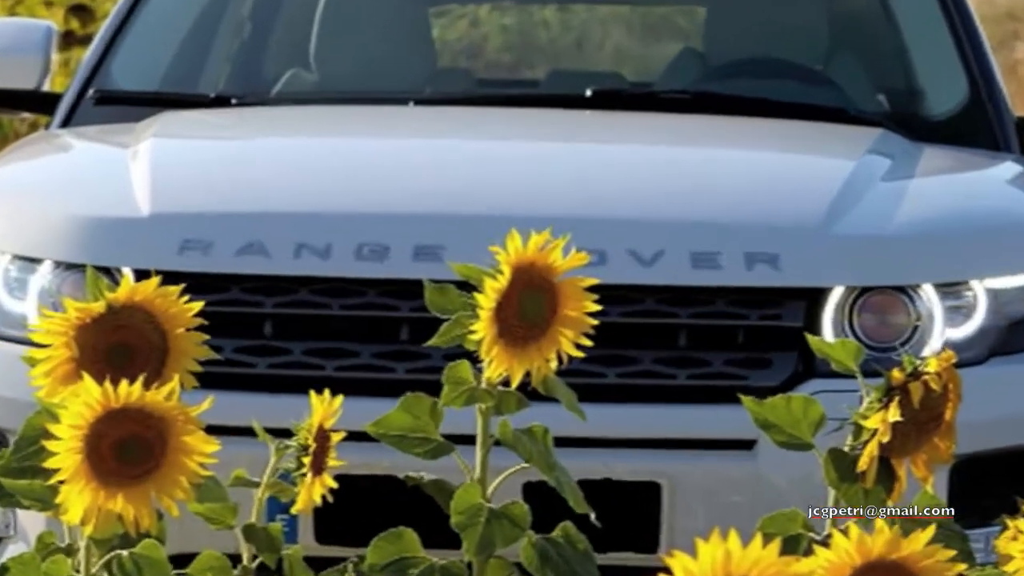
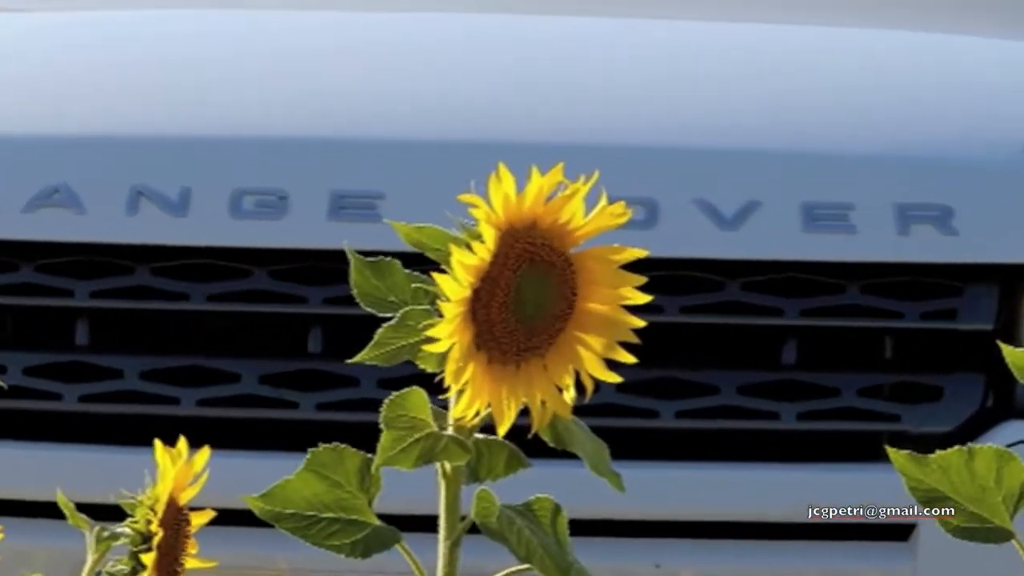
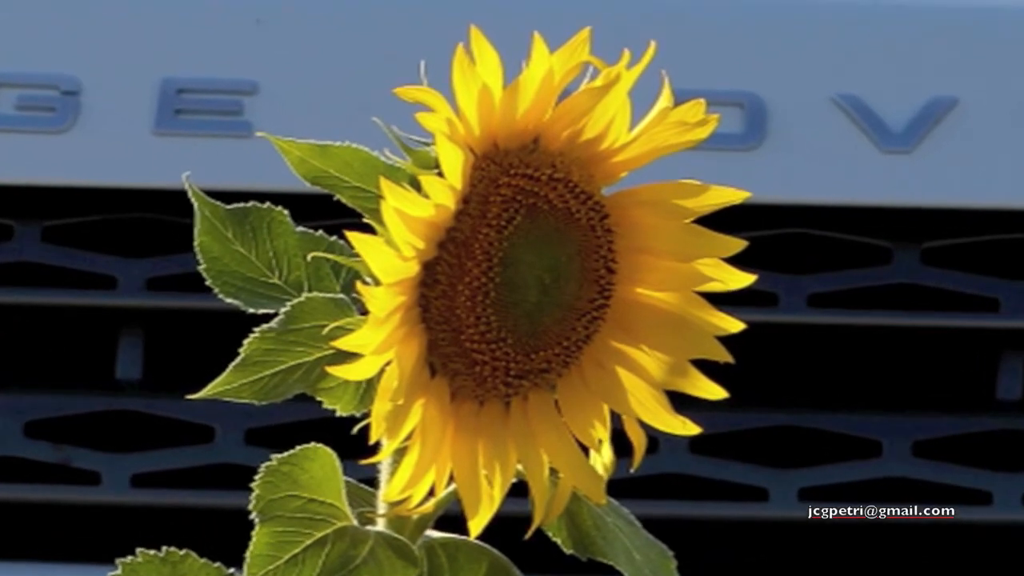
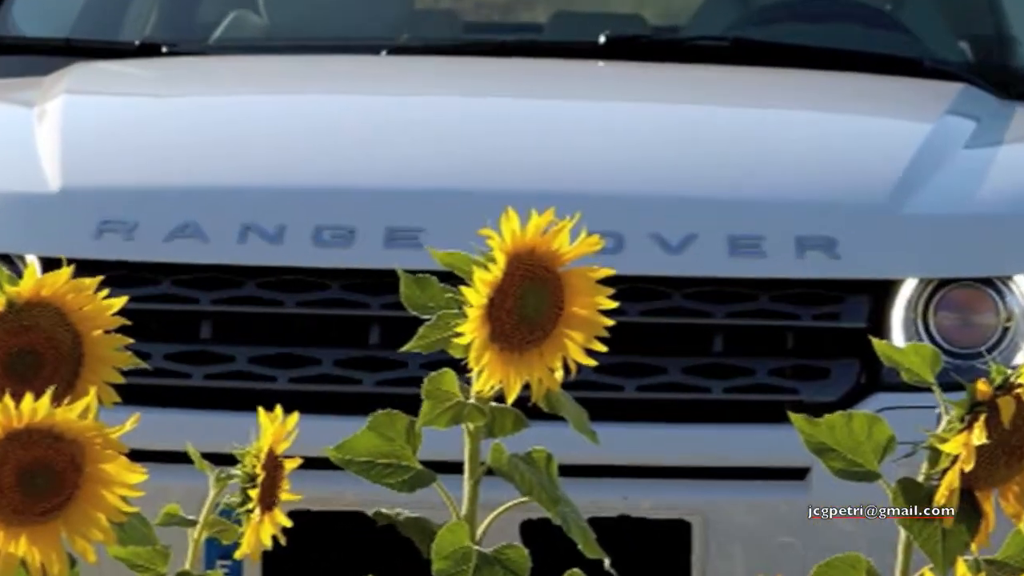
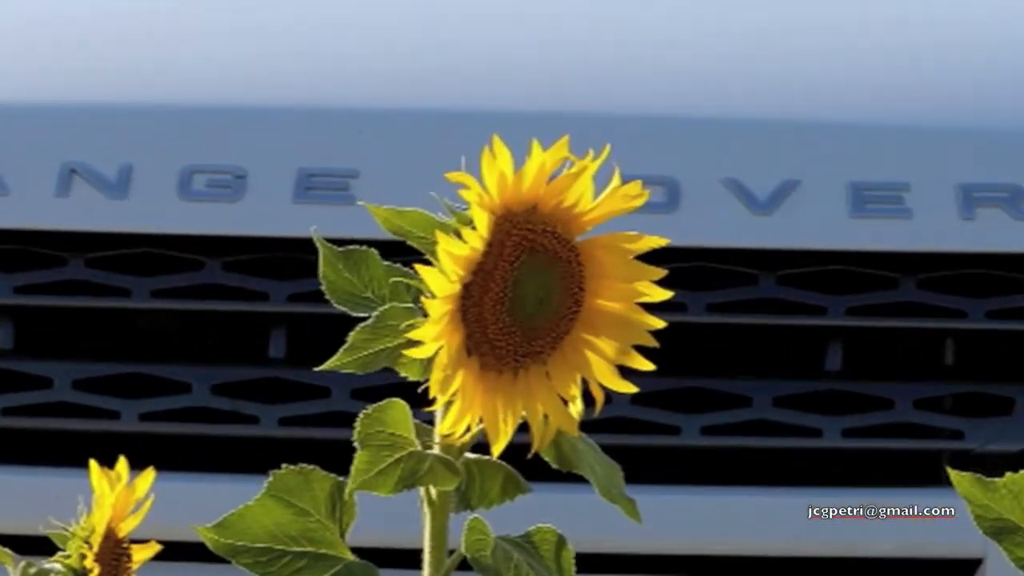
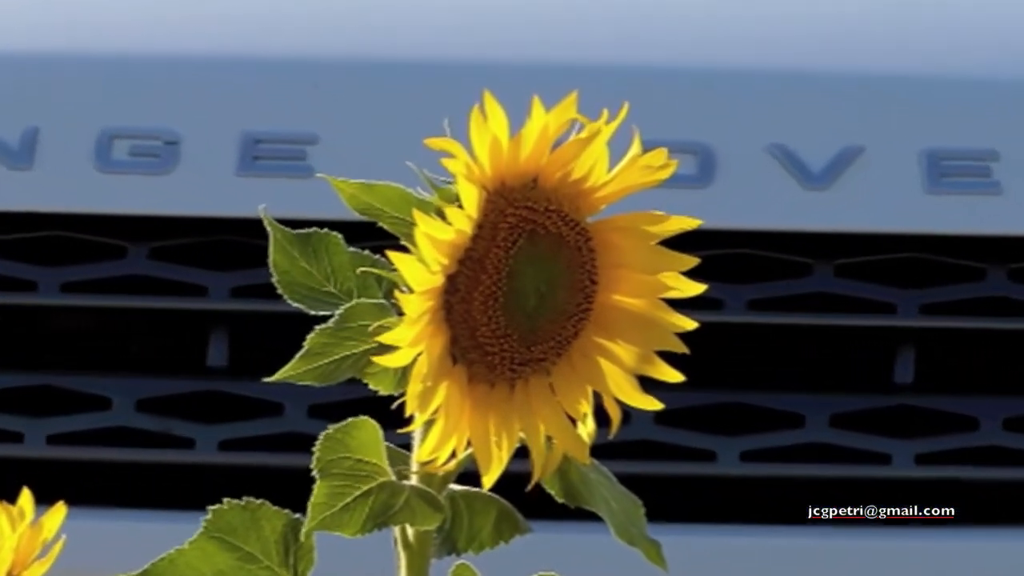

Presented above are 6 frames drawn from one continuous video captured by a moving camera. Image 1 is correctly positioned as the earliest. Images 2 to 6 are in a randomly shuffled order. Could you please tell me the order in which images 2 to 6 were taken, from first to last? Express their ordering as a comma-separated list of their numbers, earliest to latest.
4, 2, 5, 6, 3
